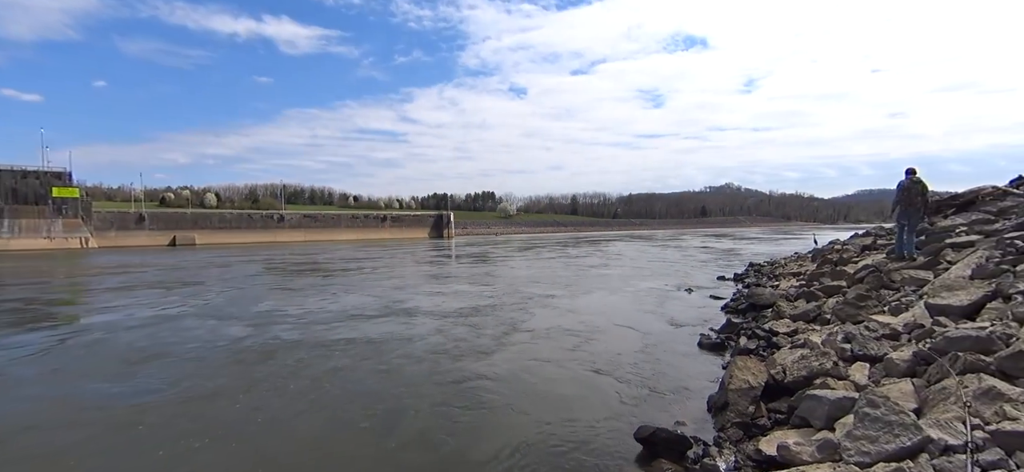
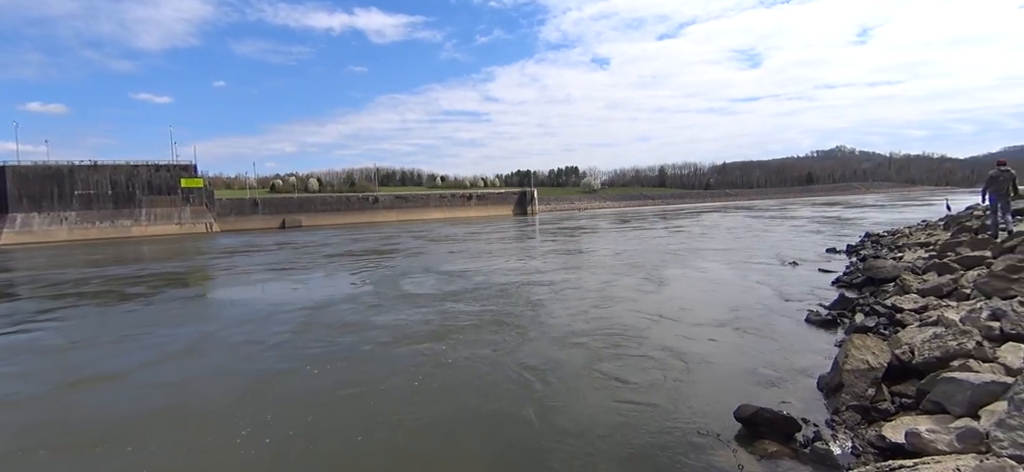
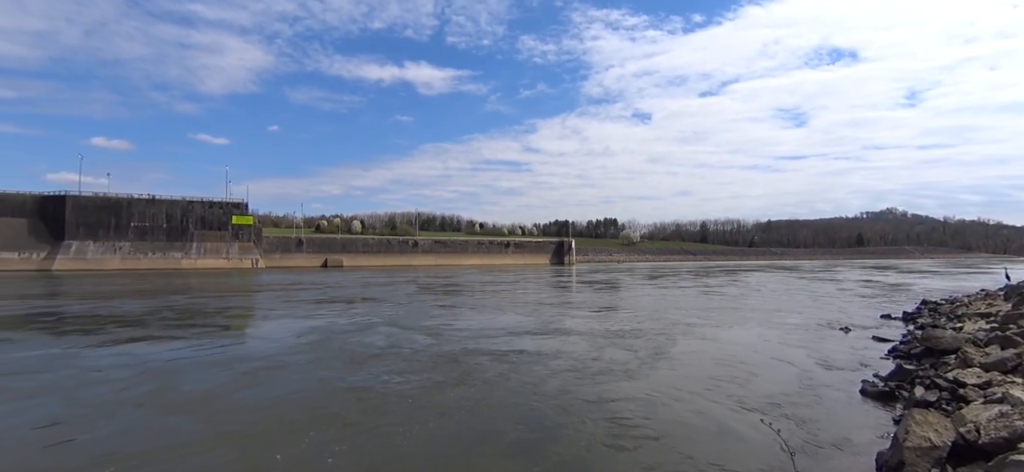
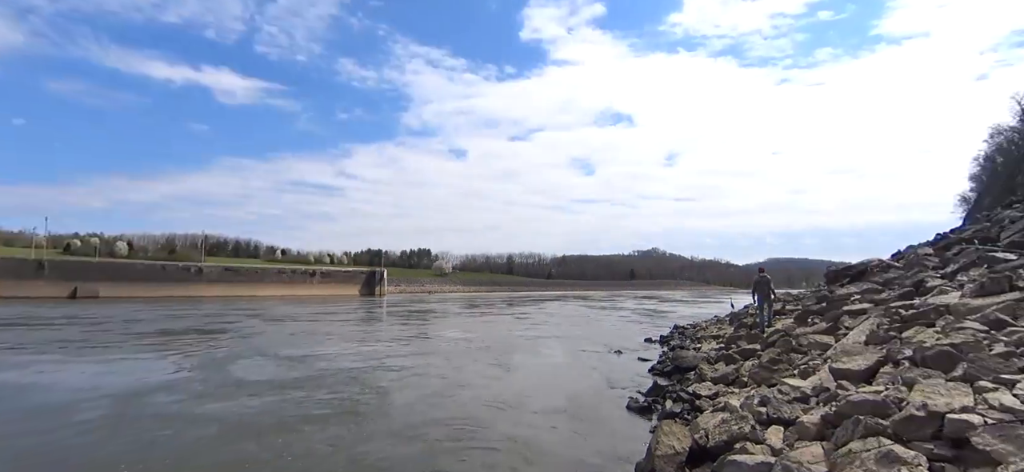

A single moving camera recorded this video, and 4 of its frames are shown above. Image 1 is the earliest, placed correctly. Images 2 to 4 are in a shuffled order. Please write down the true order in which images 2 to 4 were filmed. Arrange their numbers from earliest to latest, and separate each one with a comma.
3, 2, 4
